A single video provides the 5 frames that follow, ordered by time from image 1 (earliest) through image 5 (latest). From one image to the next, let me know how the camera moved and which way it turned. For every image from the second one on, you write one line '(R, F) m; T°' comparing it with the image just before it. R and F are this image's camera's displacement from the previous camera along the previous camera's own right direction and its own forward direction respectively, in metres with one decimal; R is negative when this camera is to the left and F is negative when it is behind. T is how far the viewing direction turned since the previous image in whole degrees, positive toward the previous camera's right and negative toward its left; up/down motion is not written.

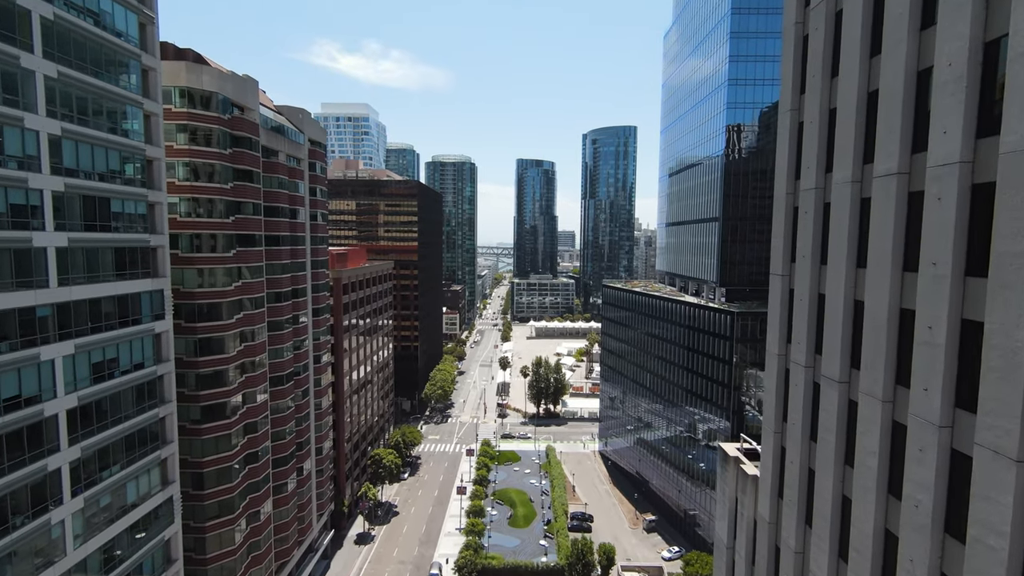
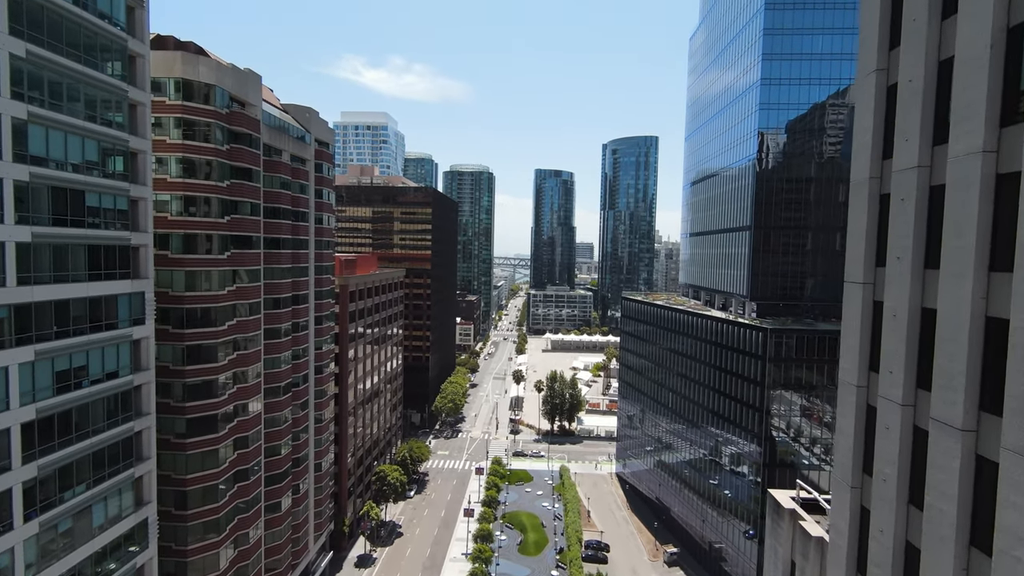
(+0.4, +3.7) m; -2°
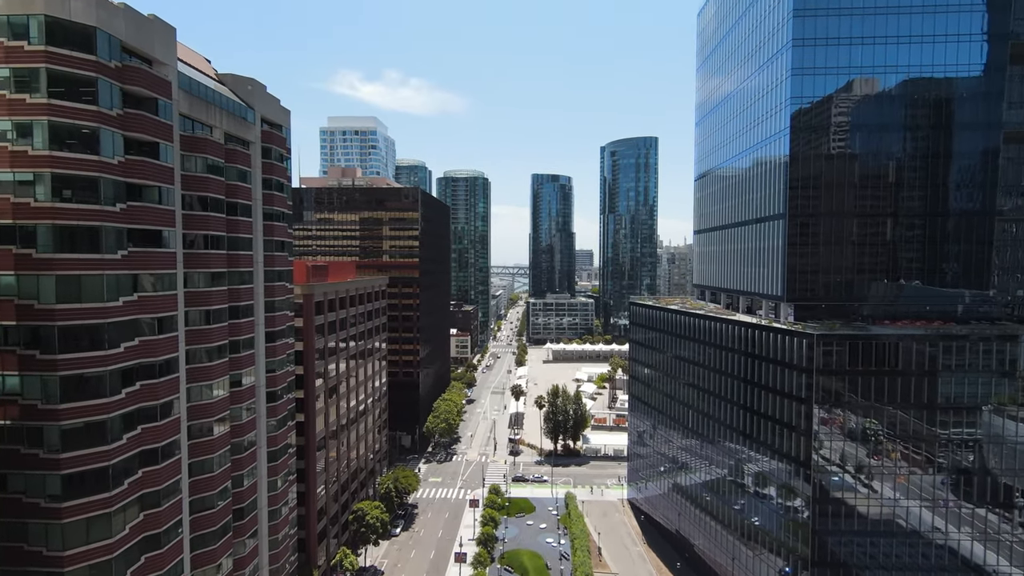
(+0.8, +10.1) m; 0°
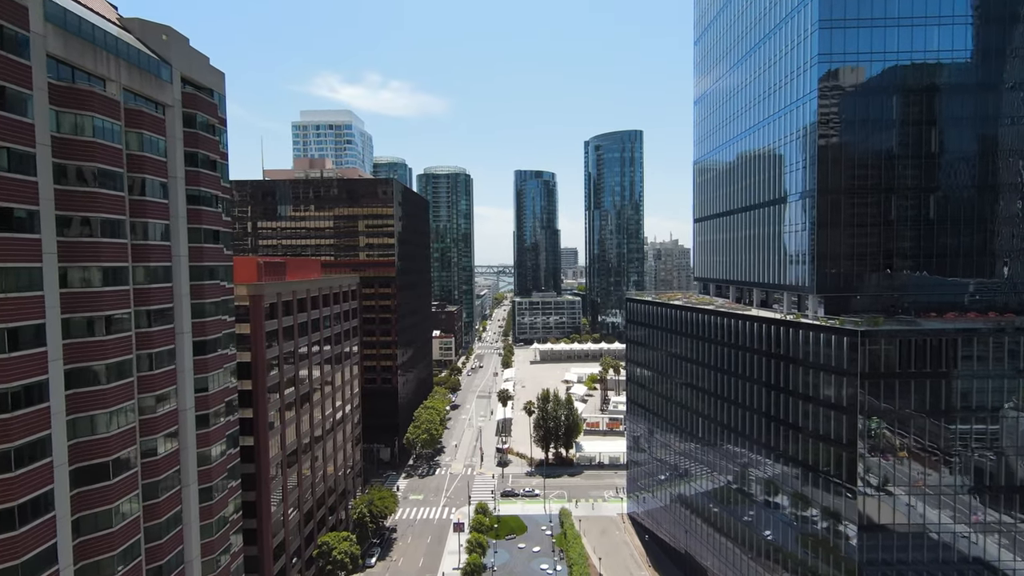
(0.0, +8.5) m; +2°
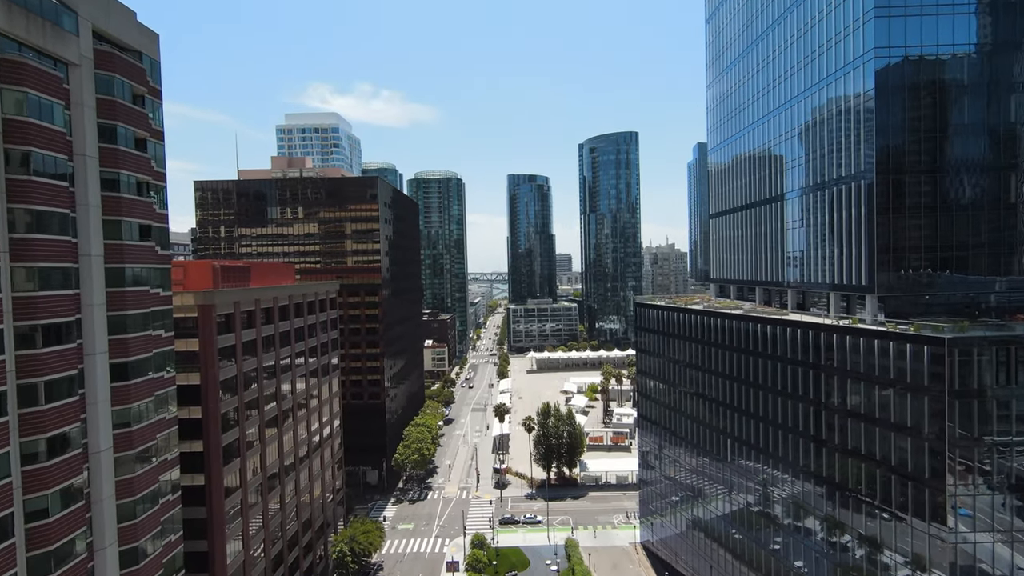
(-0.5, +8.0) m; +1°
